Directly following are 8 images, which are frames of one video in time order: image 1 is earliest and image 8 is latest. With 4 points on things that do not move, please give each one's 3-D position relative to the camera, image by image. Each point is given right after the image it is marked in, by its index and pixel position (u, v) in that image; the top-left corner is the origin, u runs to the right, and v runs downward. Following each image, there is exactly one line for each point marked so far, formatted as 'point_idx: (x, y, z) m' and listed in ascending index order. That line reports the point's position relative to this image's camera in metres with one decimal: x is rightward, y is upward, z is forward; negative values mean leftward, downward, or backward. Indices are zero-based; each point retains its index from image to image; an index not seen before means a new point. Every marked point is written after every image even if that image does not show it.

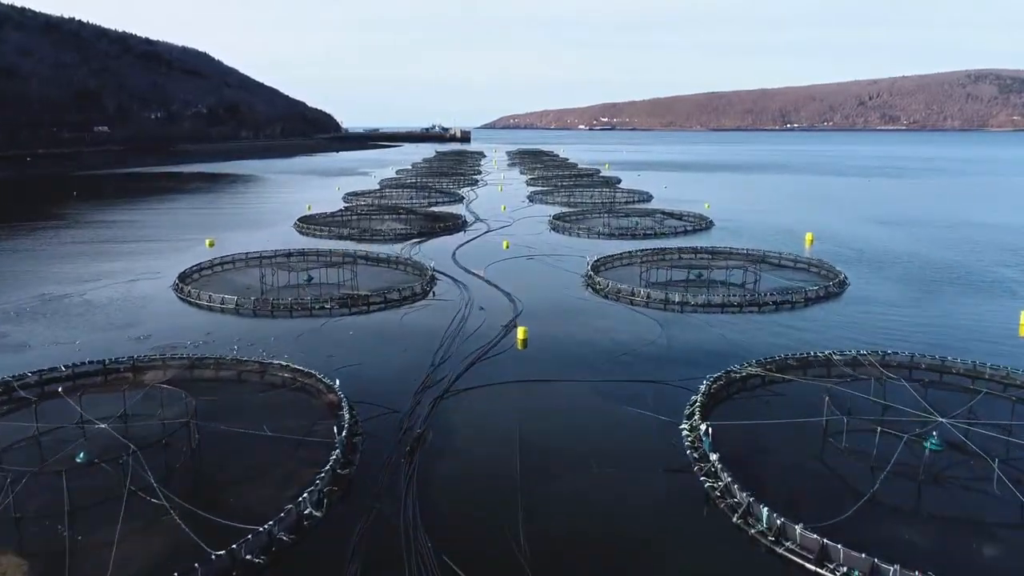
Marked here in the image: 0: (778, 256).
0: (+6.0, +0.7, +19.9) m
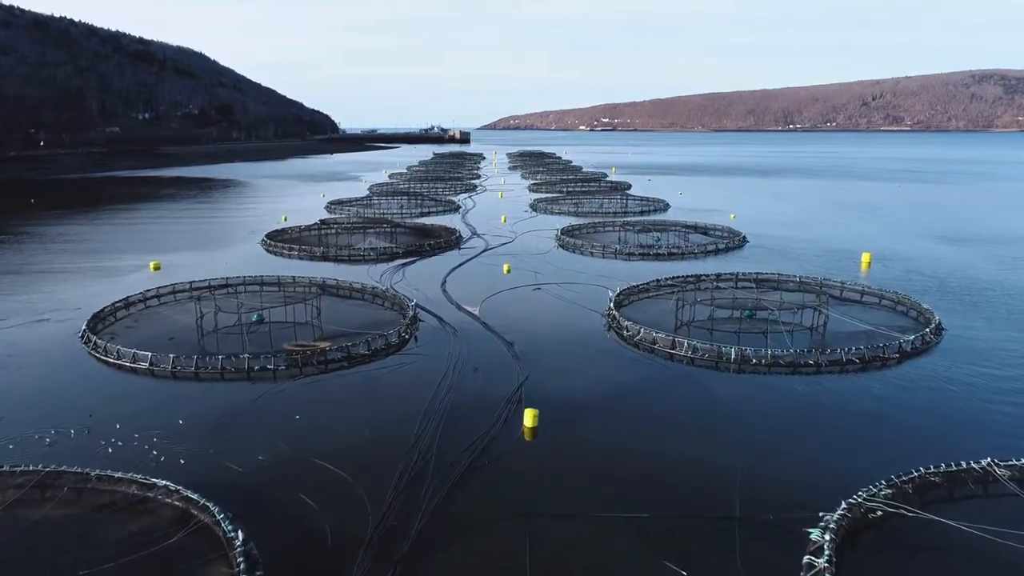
0: (+6.1, 0.0, +16.3) m
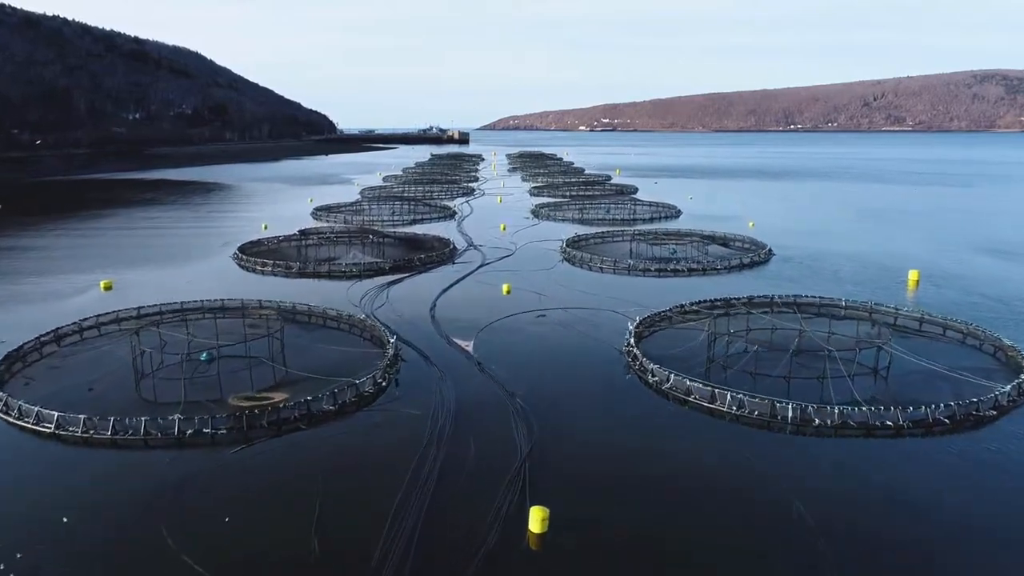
0: (+6.1, -0.4, +13.9) m
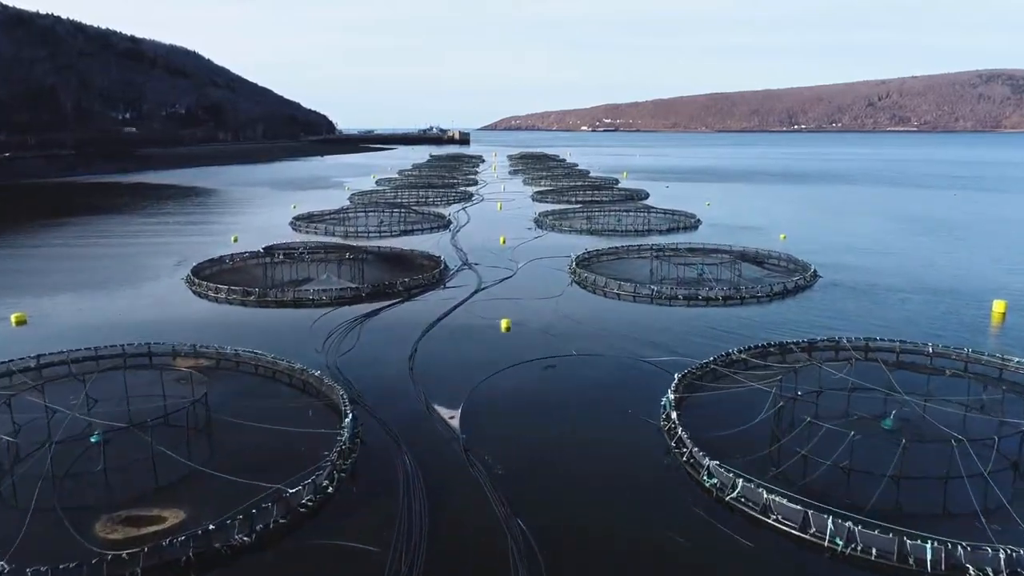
0: (+6.1, -1.0, +10.8) m
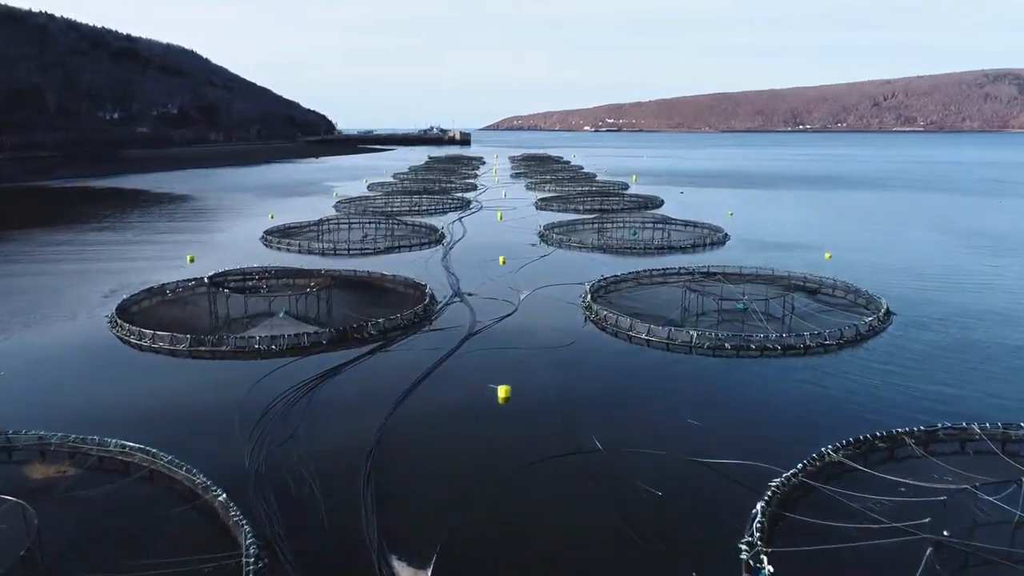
0: (+6.1, -1.6, +7.4) m
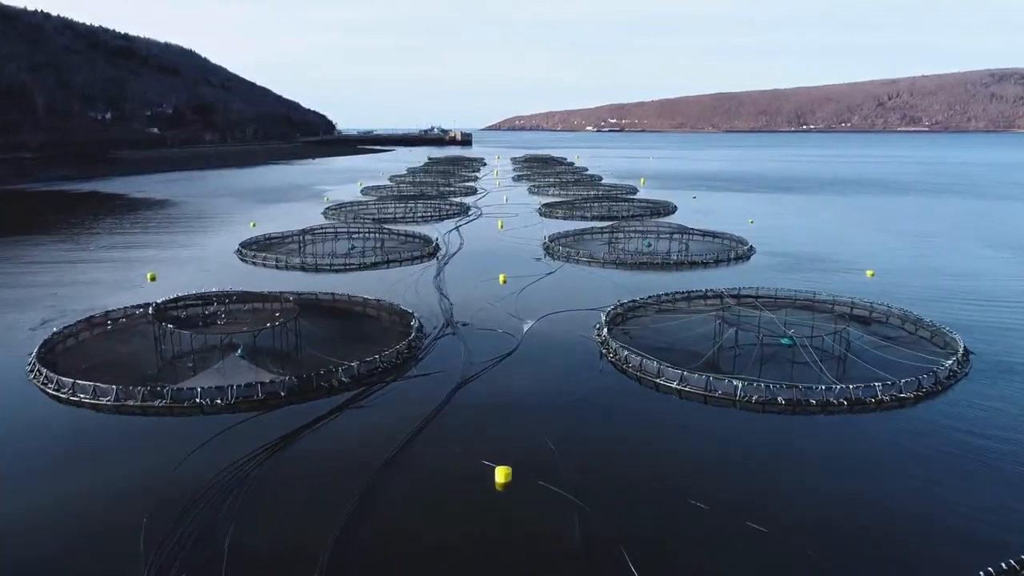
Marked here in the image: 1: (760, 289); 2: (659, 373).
0: (+6.1, -2.1, +5.0) m
1: (+4.7, 0.0, +16.6) m
2: (+1.9, -1.1, +11.5) m
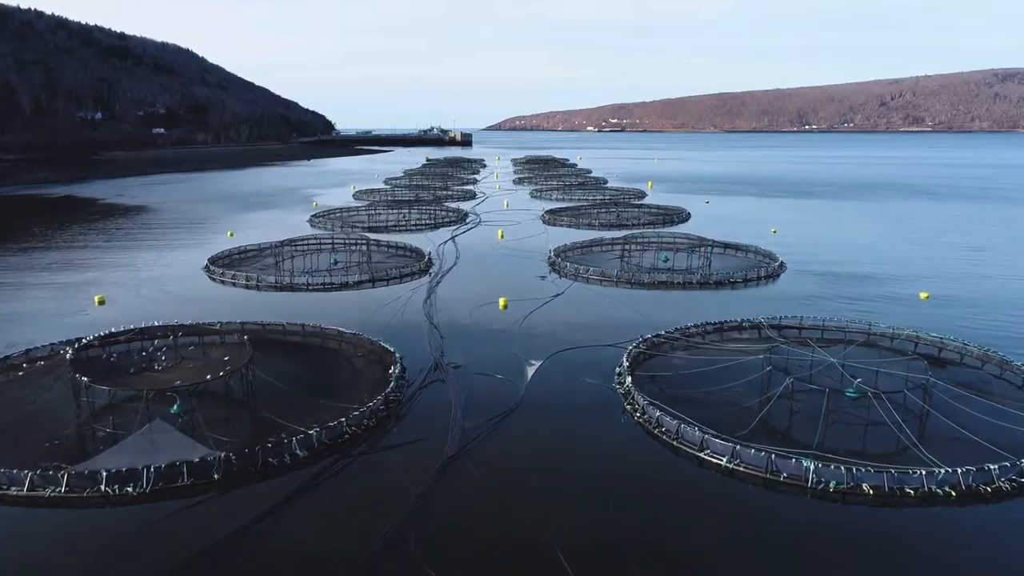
0: (+6.1, -2.6, +2.5) m
1: (+4.7, -0.5, +14.1) m
2: (+1.9, -1.6, +9.1) m
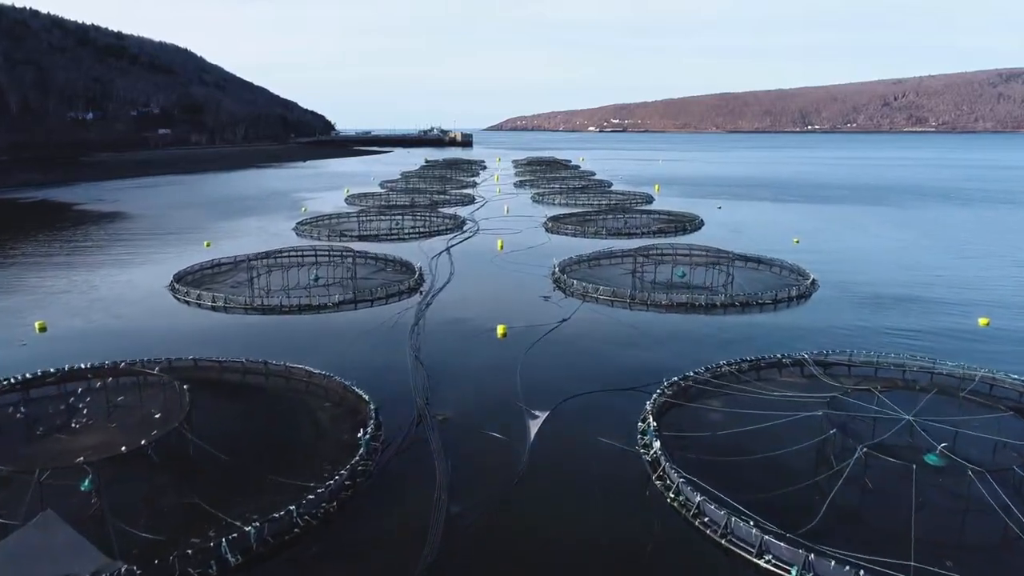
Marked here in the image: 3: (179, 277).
0: (+6.1, -3.0, +0.4) m
1: (+4.7, -0.9, +12.0) m
2: (+1.9, -2.0, +7.0) m
3: (-7.0, +0.2, +18.7) m
